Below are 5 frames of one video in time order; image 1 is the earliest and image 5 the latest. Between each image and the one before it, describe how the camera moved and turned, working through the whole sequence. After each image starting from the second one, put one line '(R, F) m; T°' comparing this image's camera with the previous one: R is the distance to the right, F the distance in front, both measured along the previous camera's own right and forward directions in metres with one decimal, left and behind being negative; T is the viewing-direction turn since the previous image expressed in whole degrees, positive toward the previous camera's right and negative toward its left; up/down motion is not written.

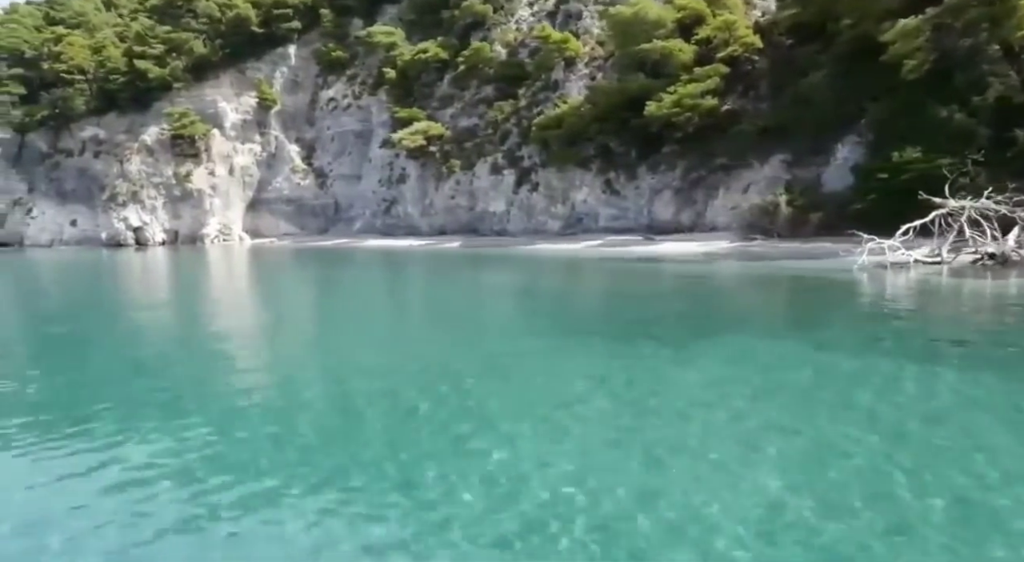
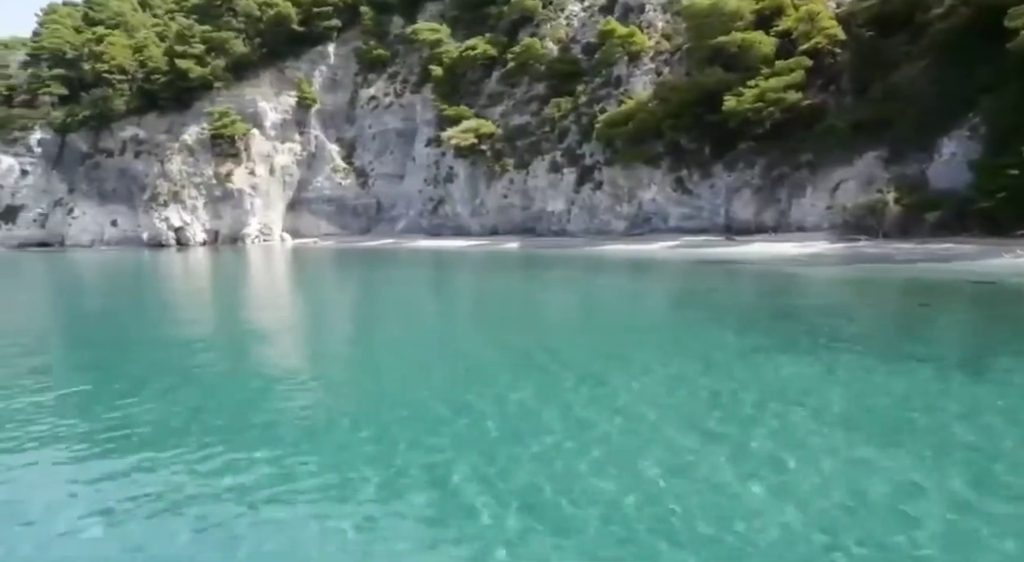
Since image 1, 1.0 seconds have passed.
(-1.8, +0.9) m; -1°
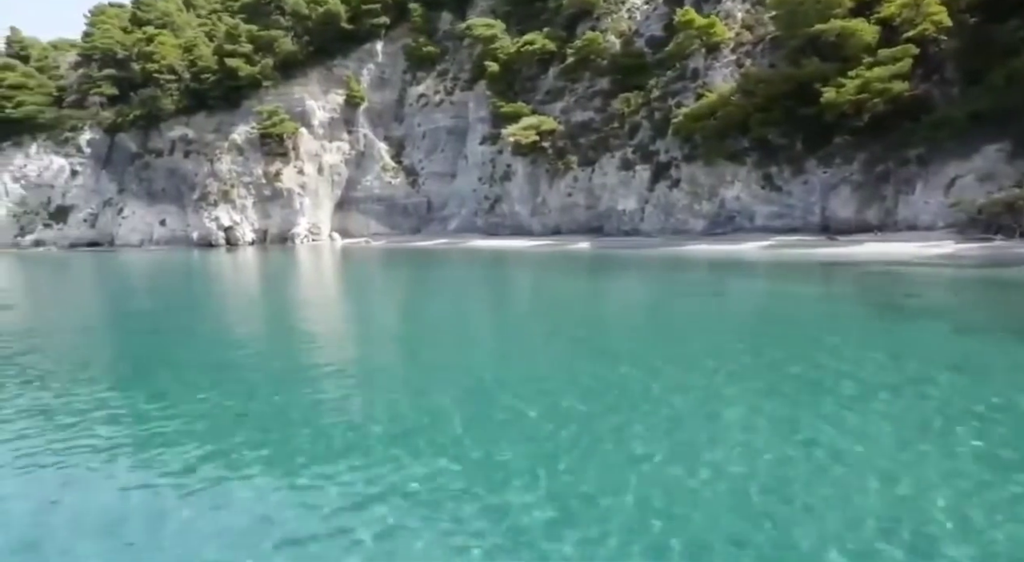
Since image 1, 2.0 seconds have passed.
(-1.8, +1.0) m; -2°
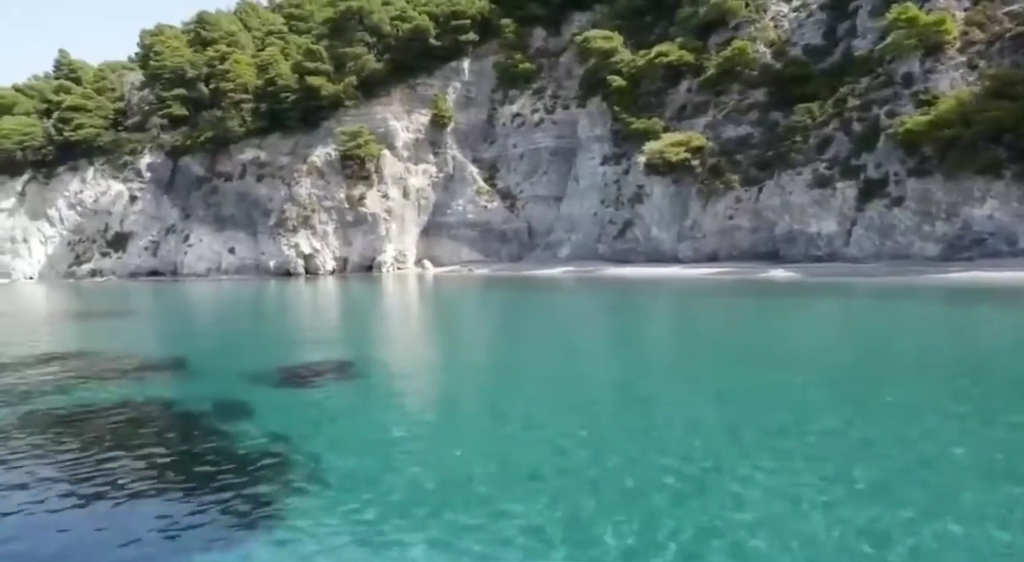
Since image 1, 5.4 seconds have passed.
(-6.6, +3.7) m; 0°
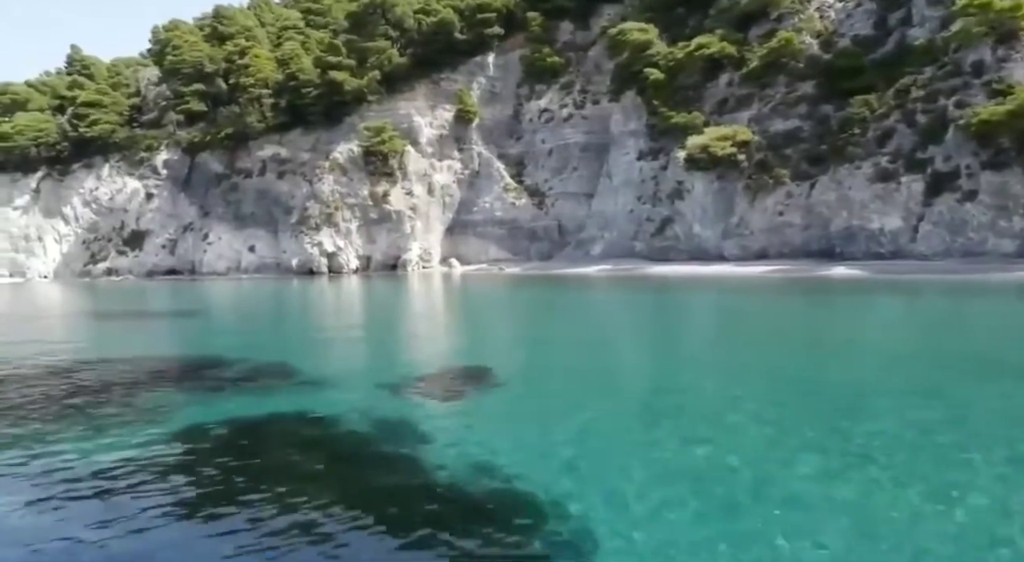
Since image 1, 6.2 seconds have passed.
(-1.7, +1.1) m; 0°
